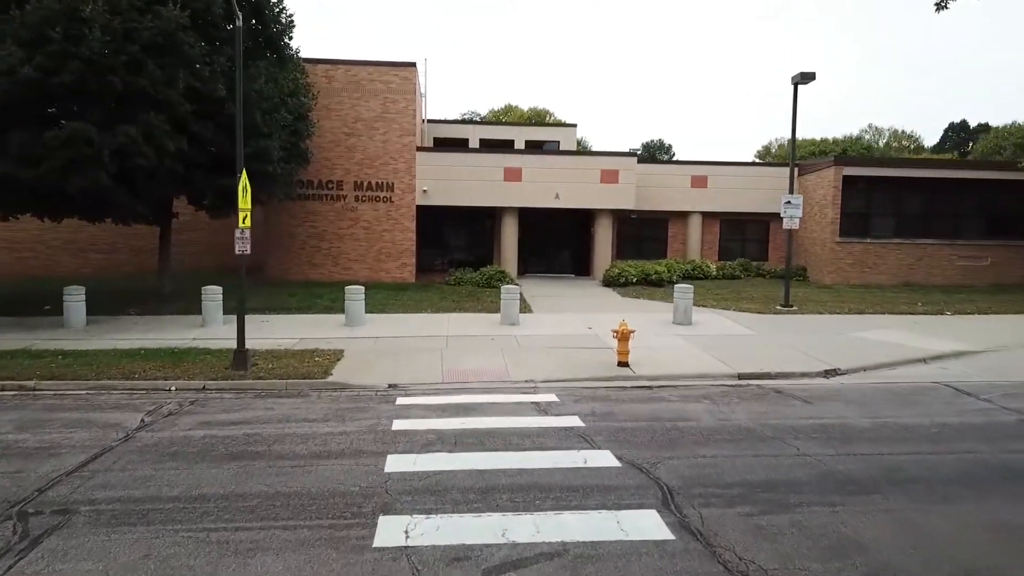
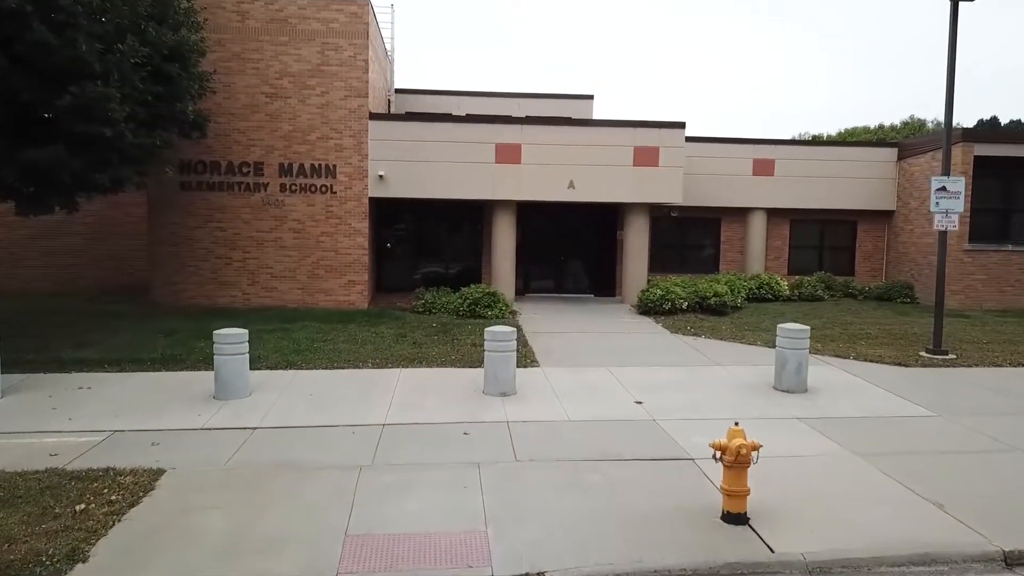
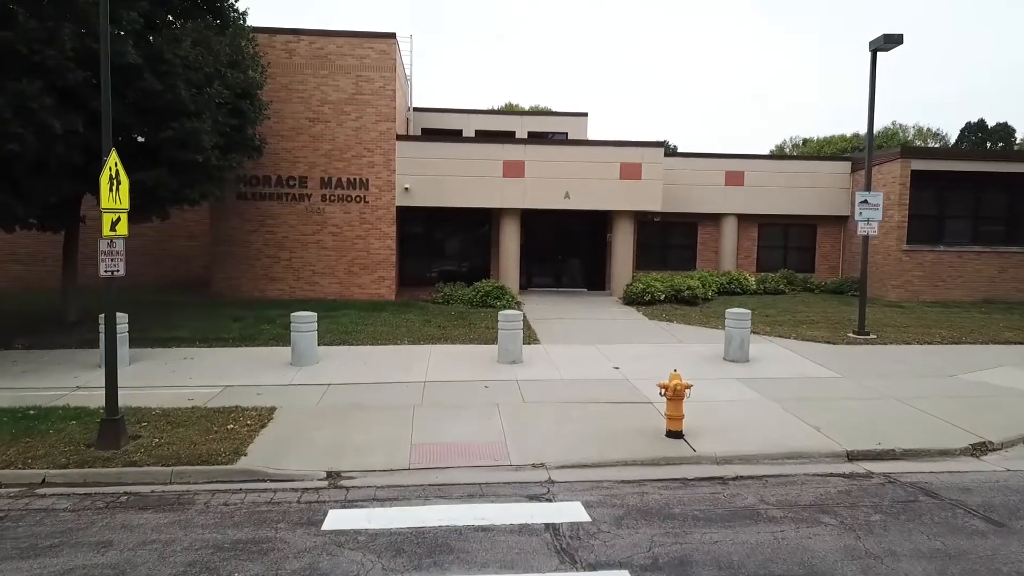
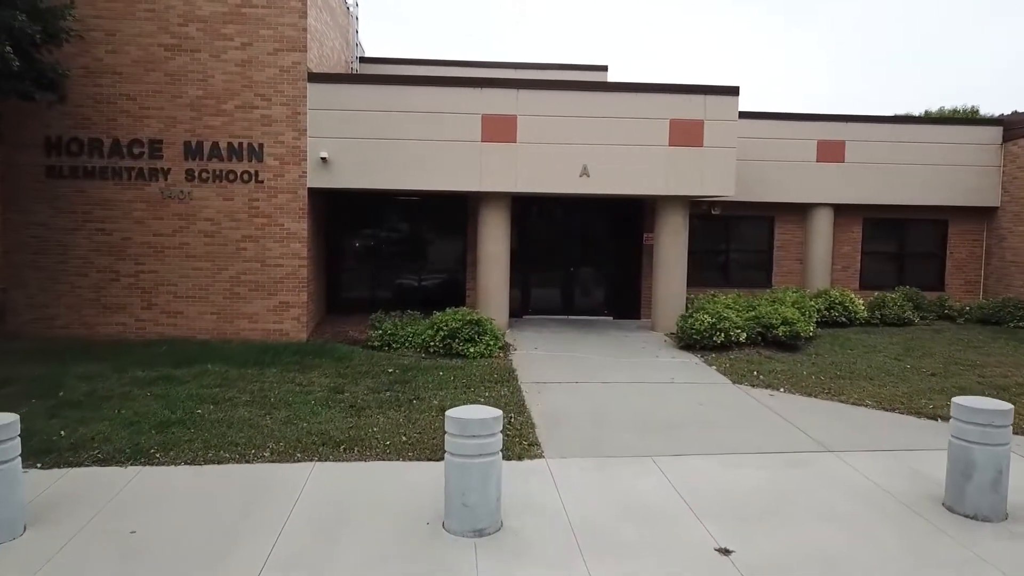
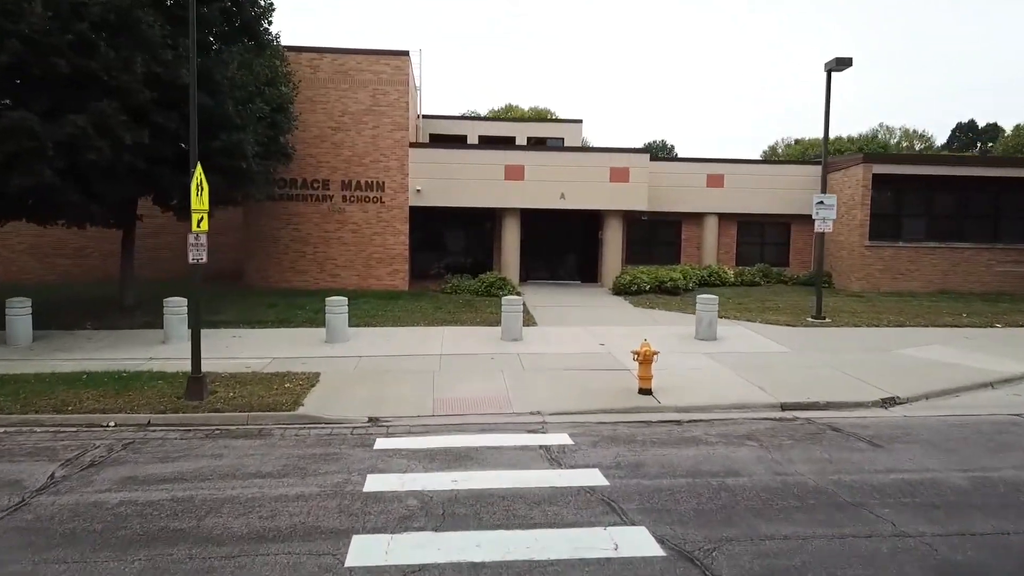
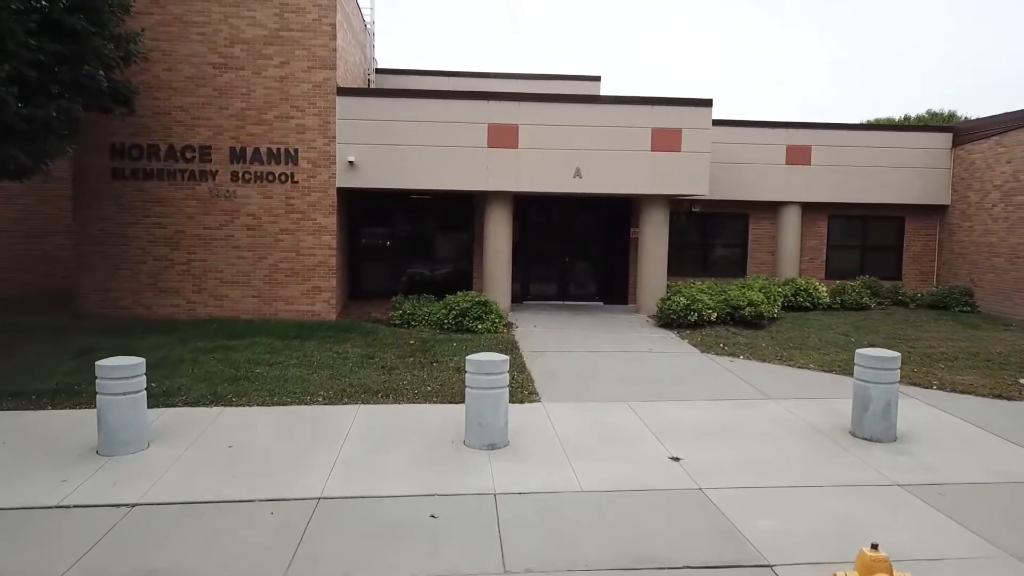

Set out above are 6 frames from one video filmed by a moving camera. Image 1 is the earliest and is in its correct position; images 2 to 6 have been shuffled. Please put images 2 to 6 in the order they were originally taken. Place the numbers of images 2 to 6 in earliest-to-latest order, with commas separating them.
5, 3, 2, 6, 4
